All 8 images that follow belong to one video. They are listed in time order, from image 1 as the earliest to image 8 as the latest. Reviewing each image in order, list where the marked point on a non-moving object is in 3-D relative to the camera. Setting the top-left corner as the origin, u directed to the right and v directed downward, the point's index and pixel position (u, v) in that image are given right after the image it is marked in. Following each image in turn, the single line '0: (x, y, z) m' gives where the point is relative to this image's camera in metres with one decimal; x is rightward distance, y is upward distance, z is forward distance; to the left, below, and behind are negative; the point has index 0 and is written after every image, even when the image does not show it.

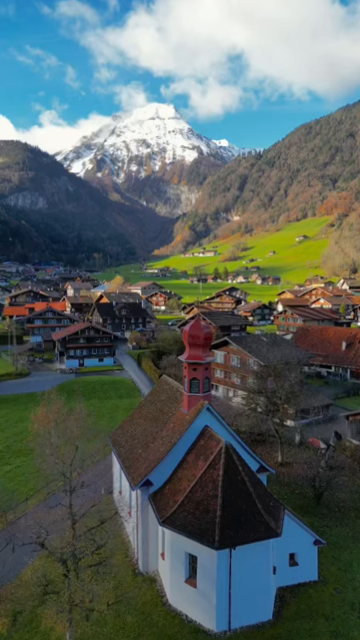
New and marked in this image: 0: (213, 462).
0: (+1.0, -4.5, +14.8) m
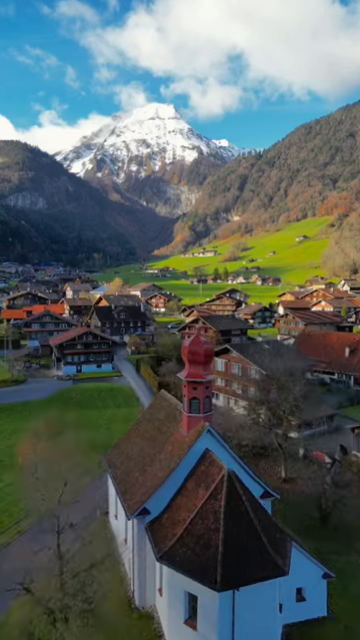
0: (+1.0, -5.1, +13.8) m
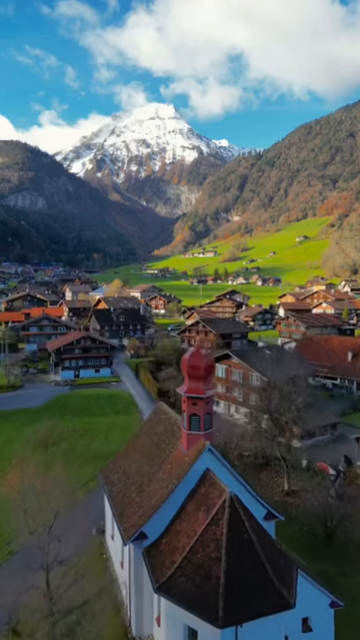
0: (+1.0, -5.5, +13.0) m
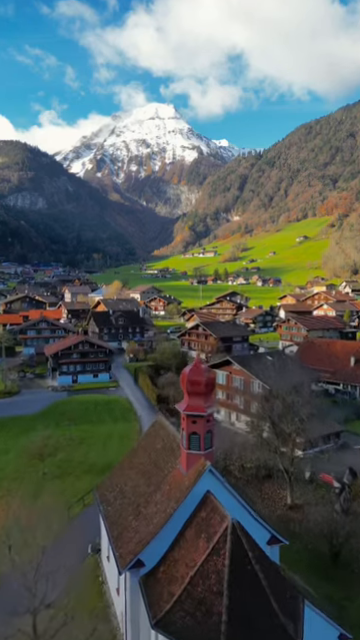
0: (+1.0, -5.9, +12.2) m
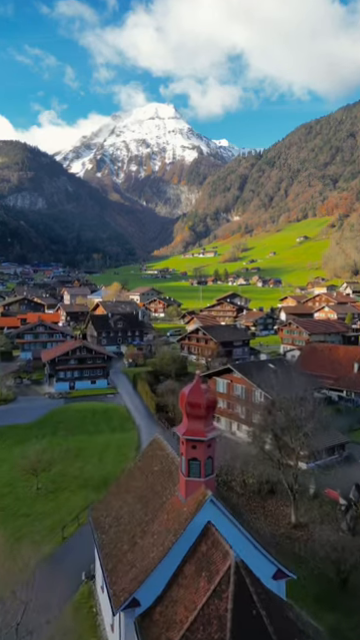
0: (+0.9, -6.4, +11.2) m
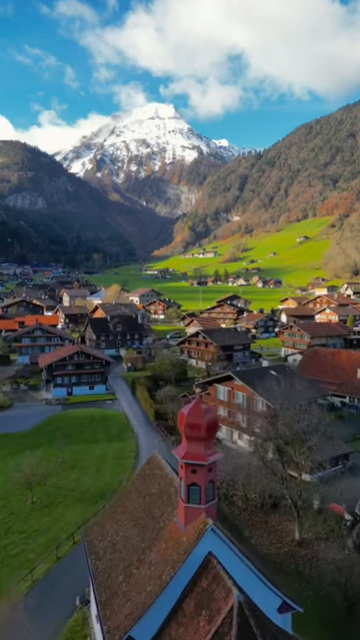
0: (+0.9, -6.9, +10.4) m
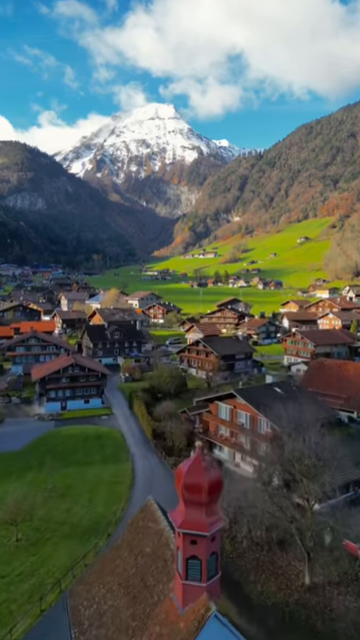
0: (+0.8, -7.8, +8.3) m
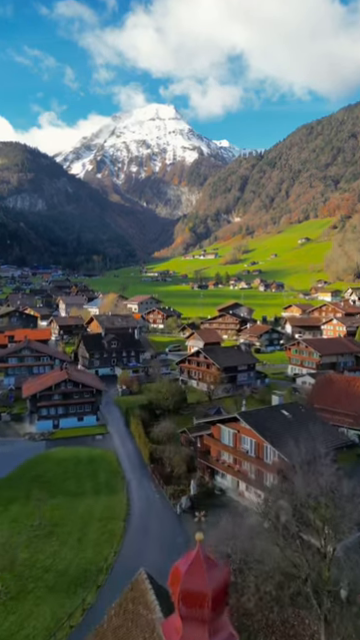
0: (+0.7, -8.9, +5.8) m
